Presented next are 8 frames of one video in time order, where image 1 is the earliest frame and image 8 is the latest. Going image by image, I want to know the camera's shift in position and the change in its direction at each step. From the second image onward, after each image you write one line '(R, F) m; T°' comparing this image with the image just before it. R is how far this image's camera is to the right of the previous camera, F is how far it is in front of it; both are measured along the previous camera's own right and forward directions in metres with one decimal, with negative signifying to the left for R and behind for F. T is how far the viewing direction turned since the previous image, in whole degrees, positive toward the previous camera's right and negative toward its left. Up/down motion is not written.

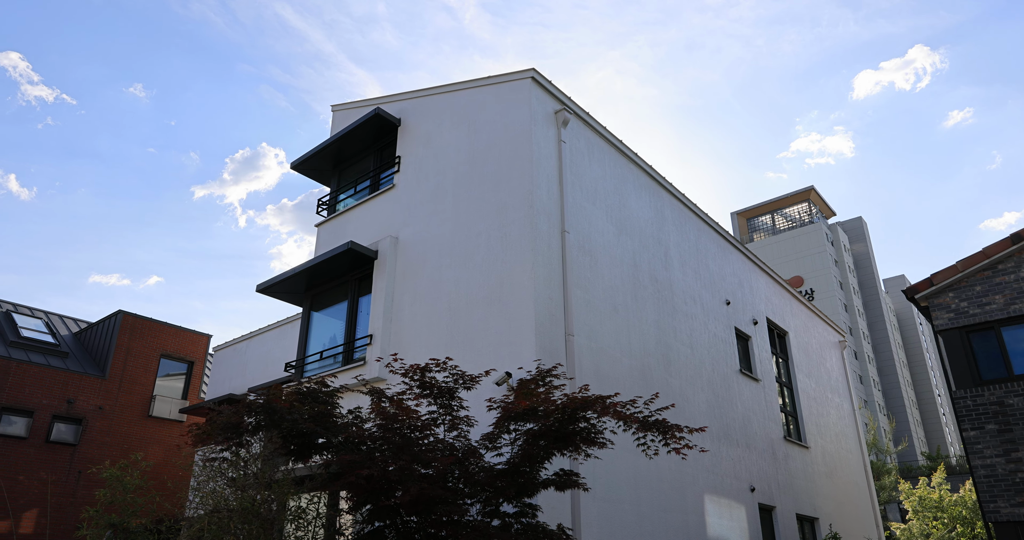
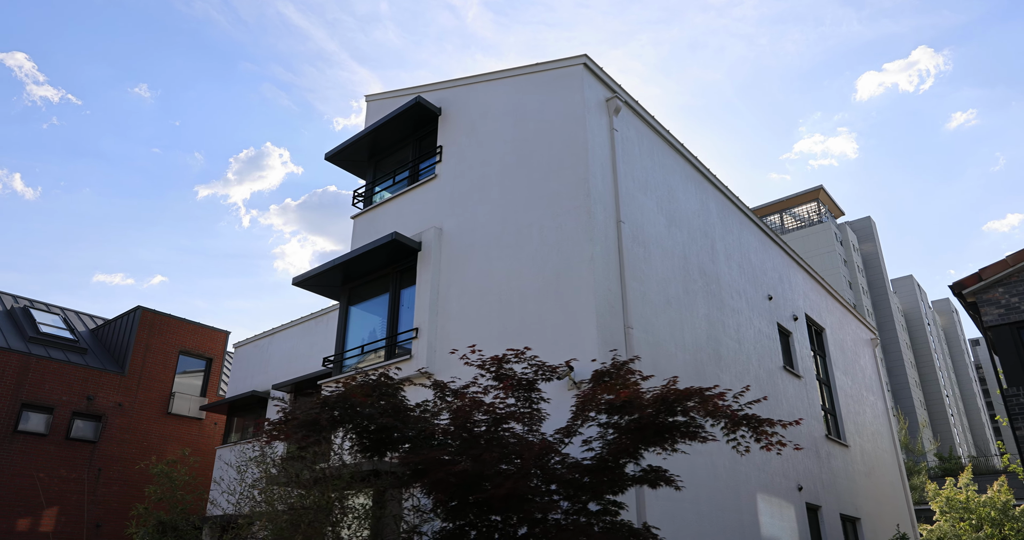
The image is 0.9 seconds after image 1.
(-0.8, +0.3) m; 0°
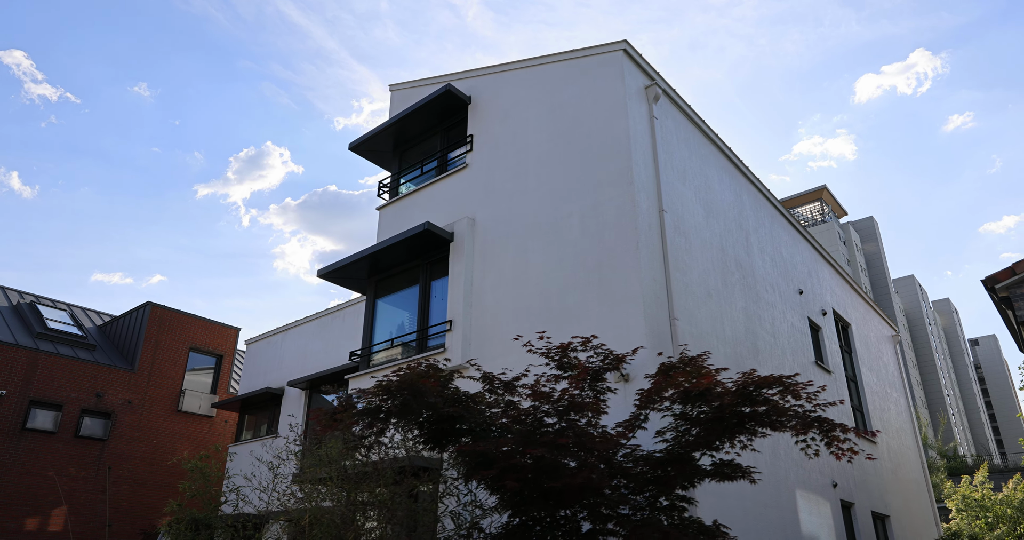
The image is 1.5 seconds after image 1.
(-0.6, +0.3) m; 0°
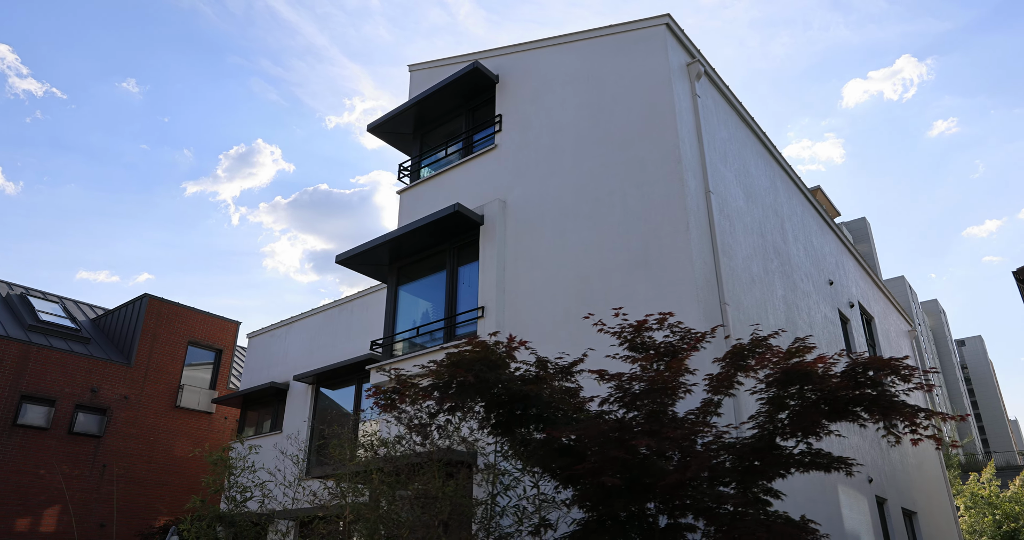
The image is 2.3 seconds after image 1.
(-0.7, +0.5) m; +1°
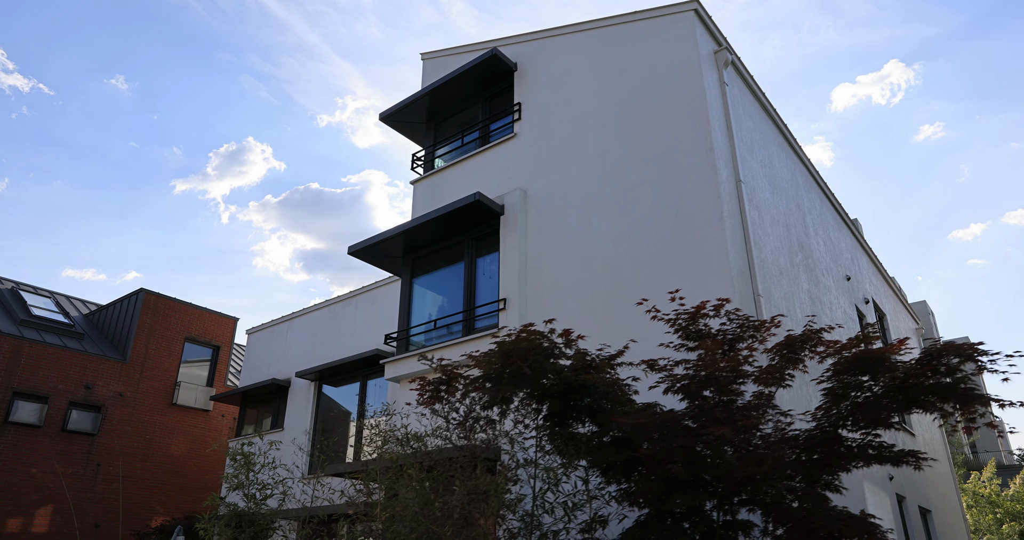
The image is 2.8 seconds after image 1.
(-0.5, +0.3) m; +1°
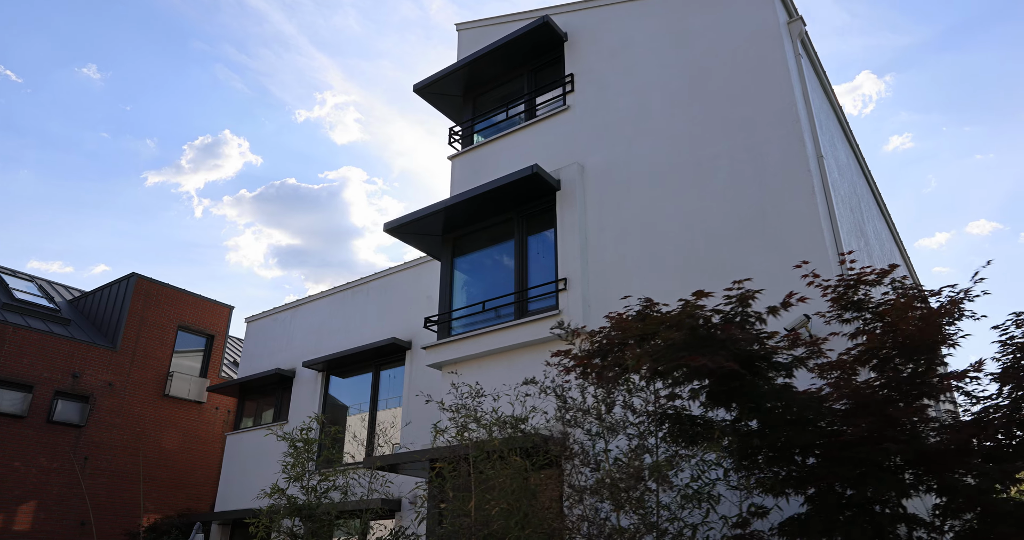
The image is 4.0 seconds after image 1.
(-1.2, +0.7) m; +2°
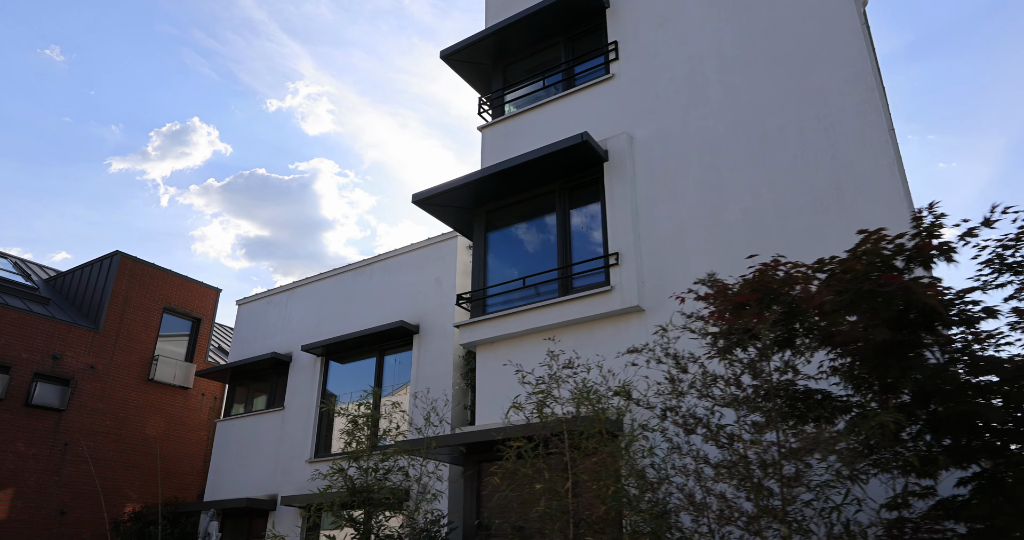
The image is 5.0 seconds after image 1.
(-1.0, +0.5) m; +2°
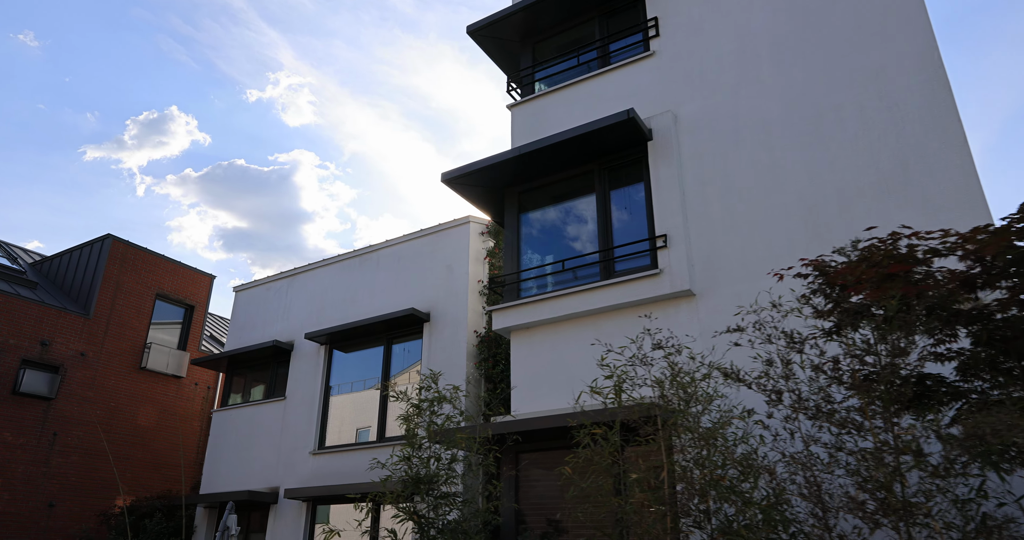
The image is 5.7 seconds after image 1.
(-0.8, +0.4) m; +2°
